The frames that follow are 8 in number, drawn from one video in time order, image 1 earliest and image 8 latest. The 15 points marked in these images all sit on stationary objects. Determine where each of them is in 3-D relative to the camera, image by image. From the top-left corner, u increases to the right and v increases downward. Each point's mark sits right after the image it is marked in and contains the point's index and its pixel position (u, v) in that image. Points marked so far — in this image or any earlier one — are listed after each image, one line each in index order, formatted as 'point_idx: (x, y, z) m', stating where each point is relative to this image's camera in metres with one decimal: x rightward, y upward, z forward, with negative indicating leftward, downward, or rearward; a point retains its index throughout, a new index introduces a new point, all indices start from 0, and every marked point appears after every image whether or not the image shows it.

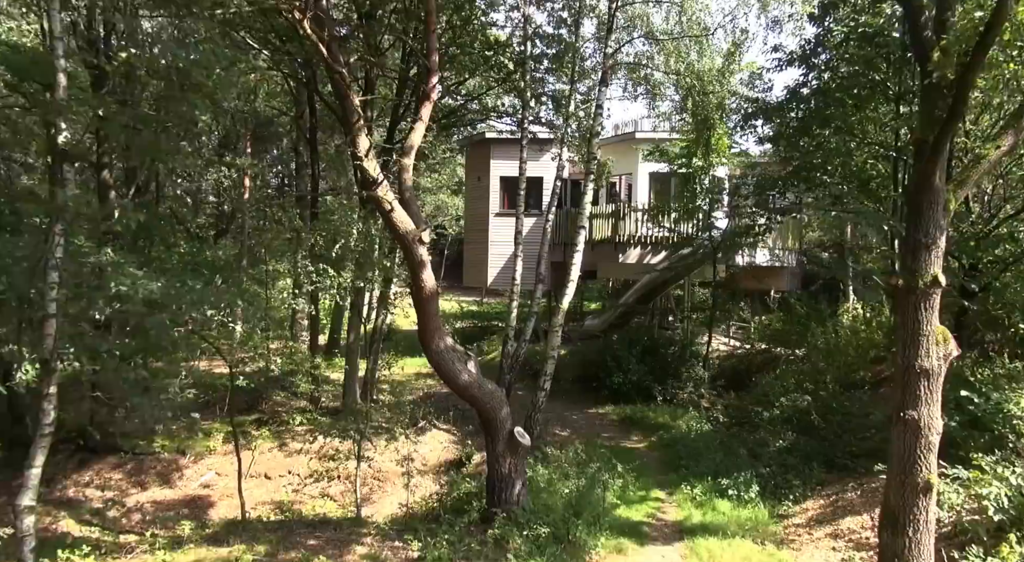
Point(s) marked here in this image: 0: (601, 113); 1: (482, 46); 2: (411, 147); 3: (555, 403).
0: (+1.5, +2.9, +12.3) m
1: (-0.6, +4.5, +14.0) m
2: (-1.3, +1.7, +9.0) m
3: (+0.9, -2.5, +14.7) m
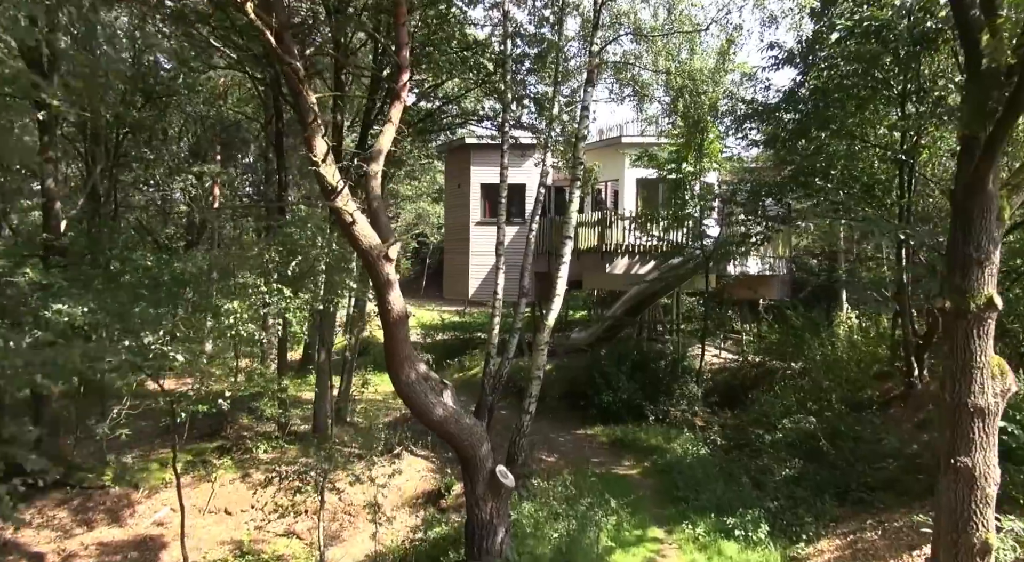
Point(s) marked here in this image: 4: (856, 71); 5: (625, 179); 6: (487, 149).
0: (+1.2, +2.6, +11.6) m
1: (-1.0, +4.3, +13.2) m
2: (-1.5, +1.5, +8.2) m
3: (+0.5, -2.7, +13.9) m
4: (+5.1, +3.1, +10.6) m
5: (+2.8, +2.5, +18.1) m
6: (-0.7, +3.6, +19.7) m
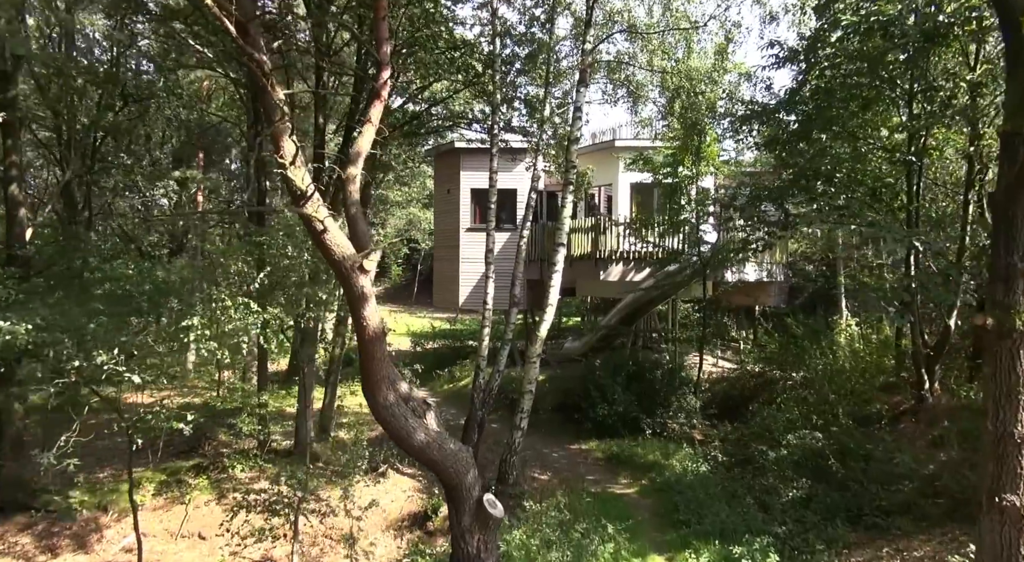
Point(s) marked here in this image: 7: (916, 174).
0: (+1.0, +2.5, +11.1) m
1: (-1.1, +4.1, +12.7) m
2: (-1.6, +1.3, +7.6) m
3: (+0.4, -2.9, +13.3) m
4: (+4.9, +3.0, +10.2) m
5: (+2.6, +2.4, +17.6) m
6: (-0.9, +3.4, +19.2) m
7: (+5.7, +1.6, +10.2) m
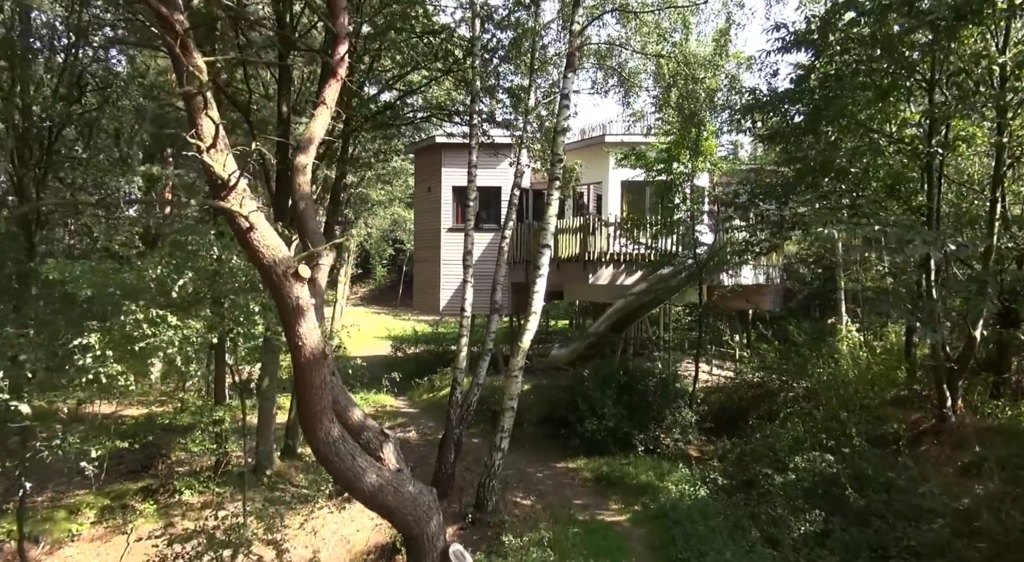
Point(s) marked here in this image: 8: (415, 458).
0: (+0.8, +2.4, +10.1) m
1: (-1.4, +4.0, +11.7) m
2: (-1.8, +1.3, +6.6) m
3: (+0.1, -3.0, +12.3) m
4: (+4.7, +2.9, +9.3) m
5: (+2.2, +2.3, +16.7) m
6: (-1.3, +3.3, +18.2) m
7: (+5.4, +1.5, +9.3) m
8: (-1.6, -2.9, +12.1) m
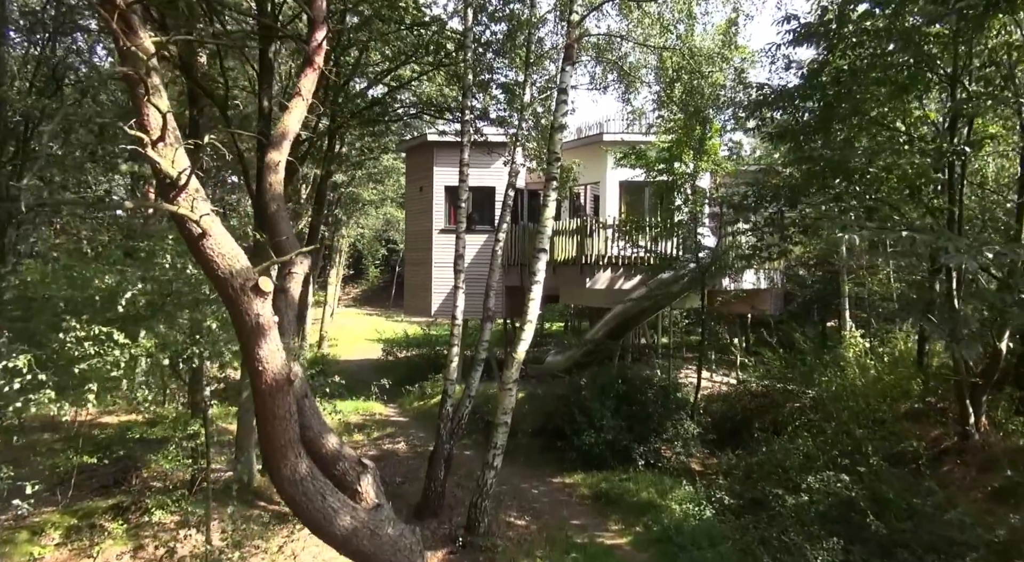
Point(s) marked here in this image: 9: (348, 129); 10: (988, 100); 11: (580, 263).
0: (+0.7, +2.4, +9.5) m
1: (-1.5, +4.0, +11.1) m
2: (-1.9, +1.2, +6.0) m
3: (0.0, -3.0, +11.7) m
4: (+4.6, +2.8, +8.7) m
5: (+2.1, +2.2, +16.1) m
6: (-1.5, +3.2, +17.6) m
7: (+5.4, +1.4, +8.8) m
8: (-1.7, -3.0, +11.5) m
9: (-2.7, +2.5, +12.0) m
10: (+5.2, +1.9, +7.9) m
11: (+1.3, +0.4, +14.1) m
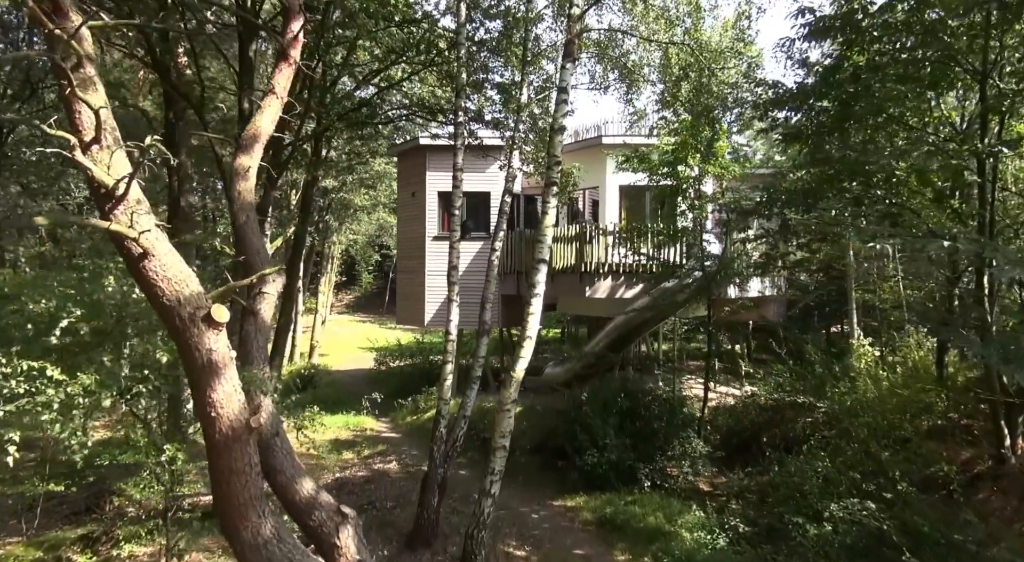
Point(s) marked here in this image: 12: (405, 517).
0: (+0.6, +2.2, +8.9) m
1: (-1.6, +3.8, +10.5) m
2: (-1.9, +1.1, +5.4) m
3: (-0.1, -3.2, +11.1) m
4: (+4.6, +2.7, +8.1) m
5: (+2.0, +2.0, +15.5) m
6: (-1.6, +3.0, +17.0) m
7: (+5.3, +1.3, +8.2) m
8: (-1.7, -3.2, +10.8) m
9: (-2.8, +2.3, +11.4) m
10: (+5.1, +1.8, +7.3) m
11: (+1.2, +0.2, +13.5) m
12: (-1.5, -3.2, +10.0) m
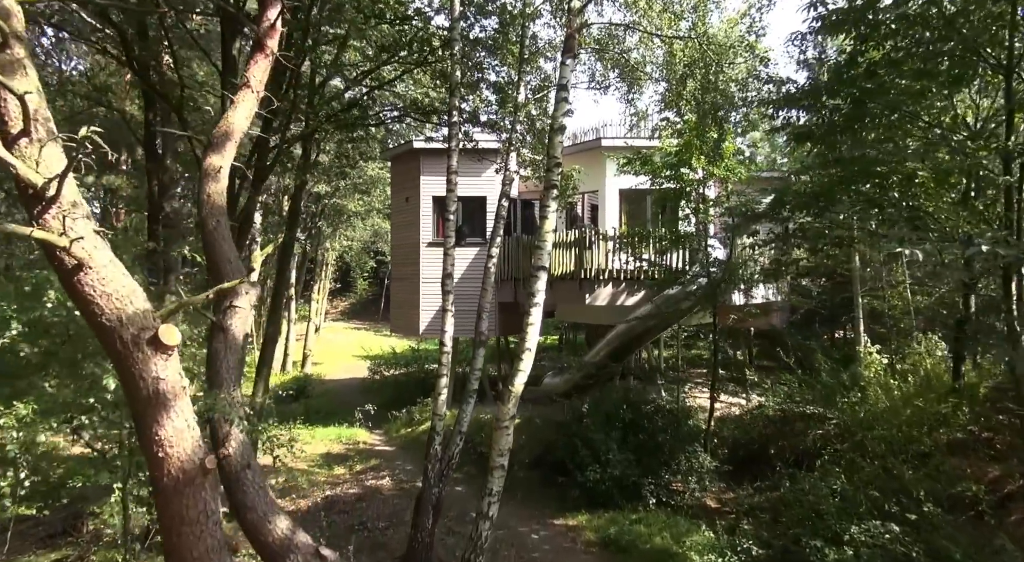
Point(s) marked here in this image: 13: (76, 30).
0: (+0.6, +2.1, +8.4) m
1: (-1.6, +3.7, +10.0) m
2: (-1.9, +1.0, +4.9) m
3: (-0.1, -3.3, +10.6) m
4: (+4.5, +2.6, +7.7) m
5: (+1.9, +1.9, +15.0) m
6: (-1.7, +2.9, +16.5) m
7: (+5.3, +1.2, +7.8) m
8: (-1.8, -3.3, +10.3) m
9: (-2.8, +2.2, +10.9) m
10: (+5.1, +1.8, +6.9) m
11: (+1.2, +0.1, +13.0) m
12: (-1.5, -3.3, +9.5) m
13: (-5.3, +3.1, +8.9) m
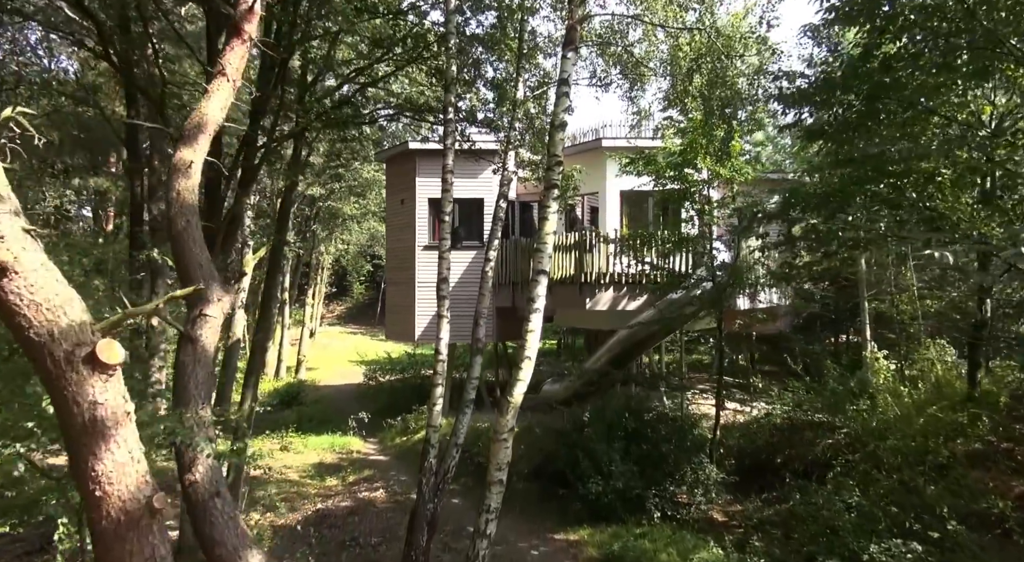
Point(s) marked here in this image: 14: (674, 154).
0: (+0.6, +2.1, +8.0) m
1: (-1.6, +3.6, +9.6) m
2: (-1.9, +1.0, +4.5) m
3: (-0.1, -3.4, +10.2) m
4: (+4.5, +2.5, +7.3) m
5: (+1.9, +1.8, +14.6) m
6: (-1.7, +2.8, +16.1) m
7: (+5.3, +1.2, +7.4) m
8: (-1.8, -3.4, +9.9) m
9: (-2.8, +2.1, +10.5) m
10: (+5.1, +1.7, +6.5) m
11: (+1.2, 0.0, +12.6) m
12: (-1.5, -3.4, +9.0) m
13: (-5.4, +3.0, +8.5) m
14: (+2.5, +1.9, +11.1) m
